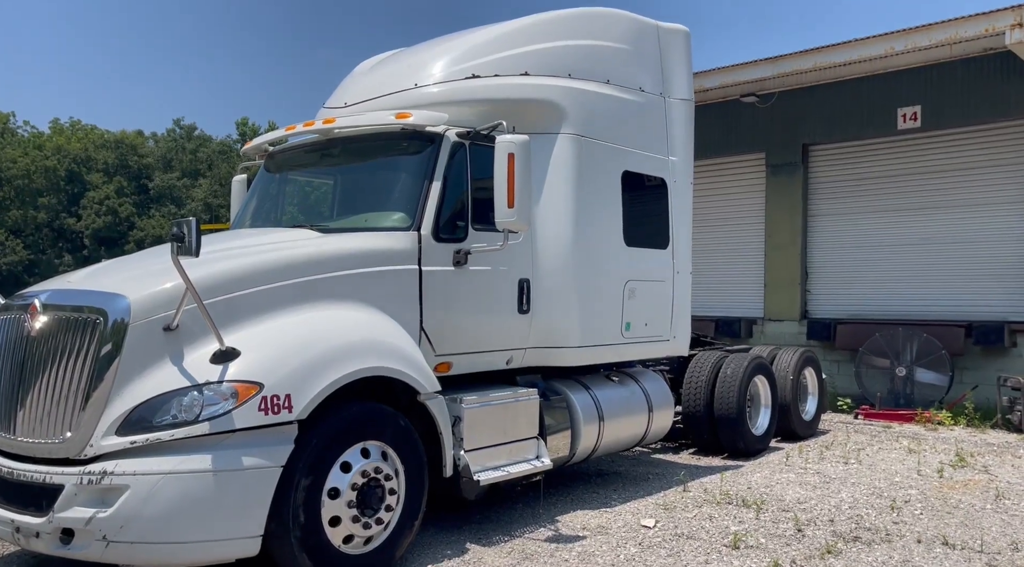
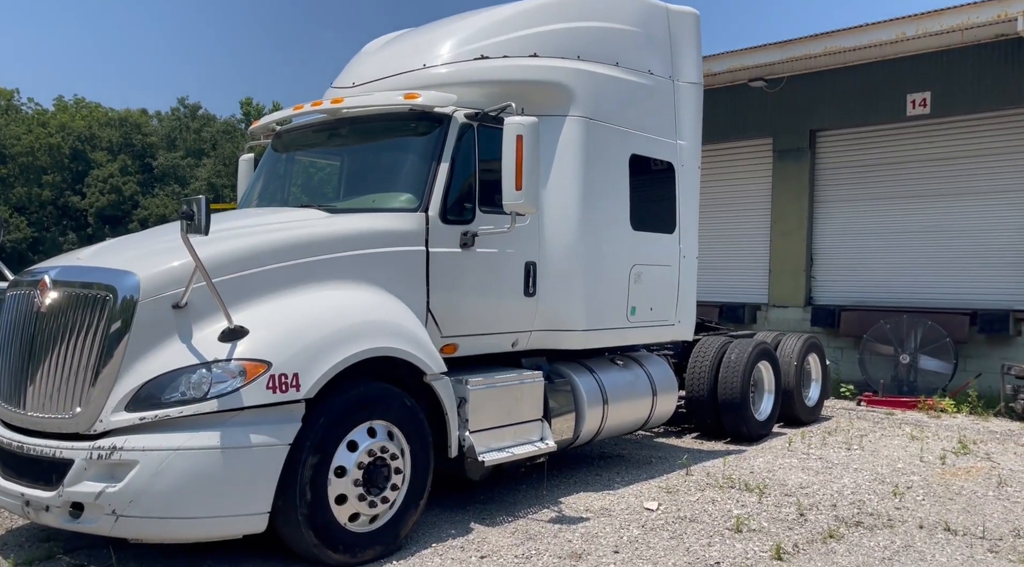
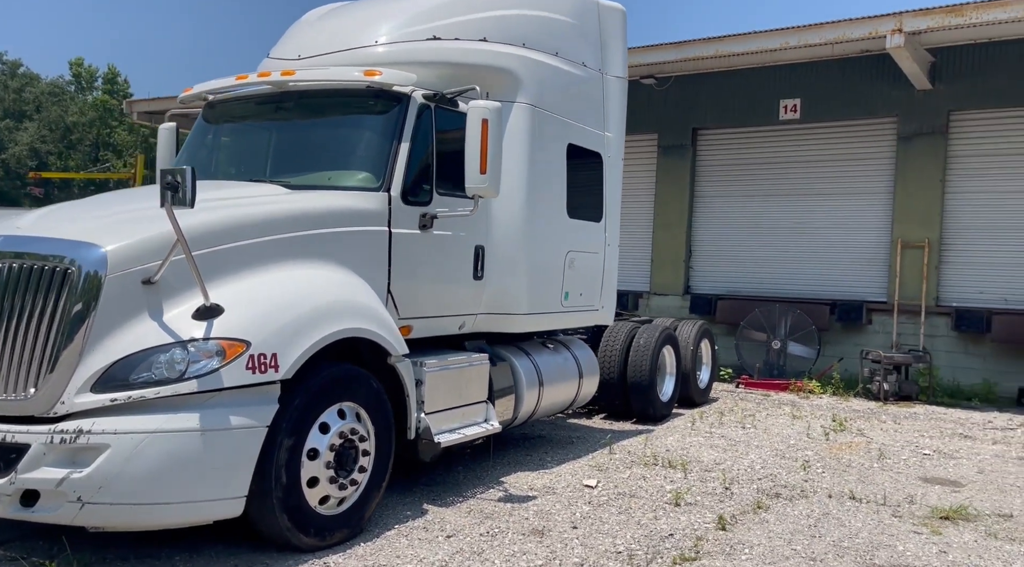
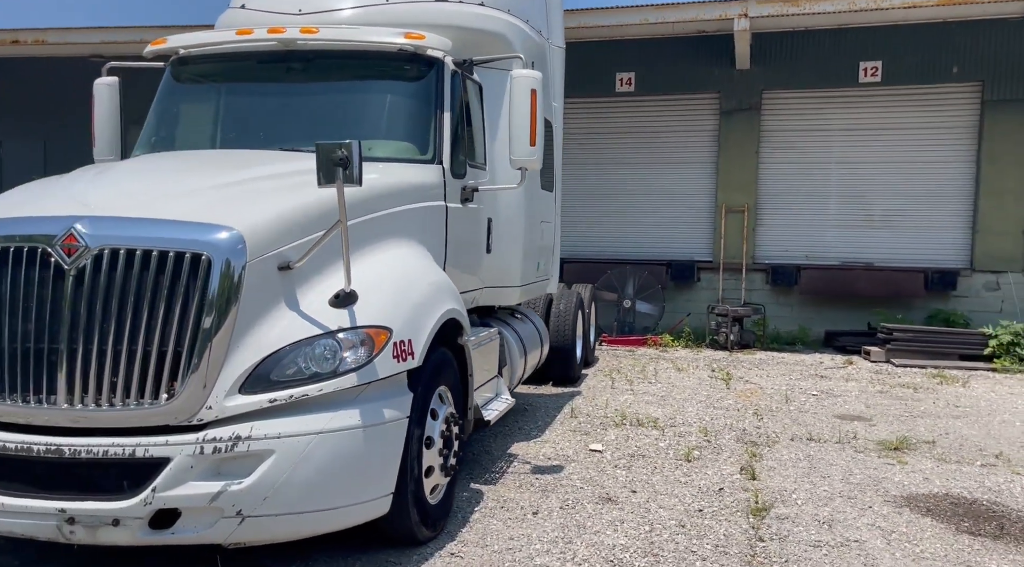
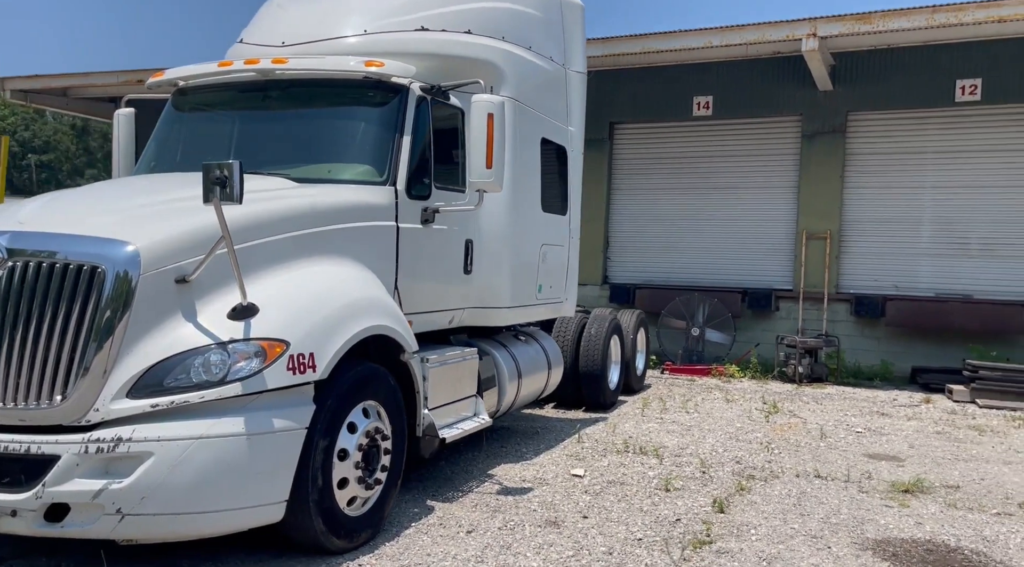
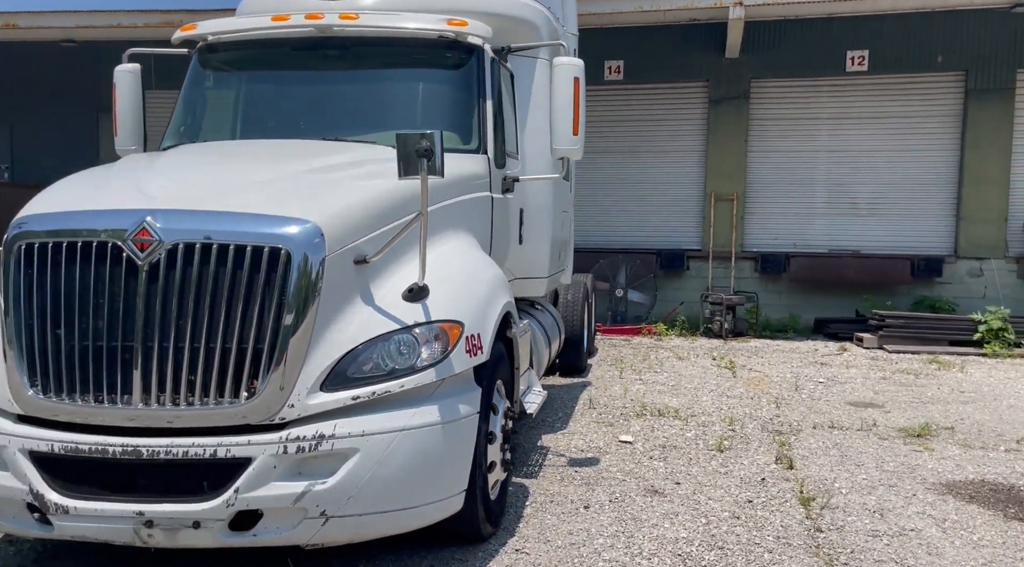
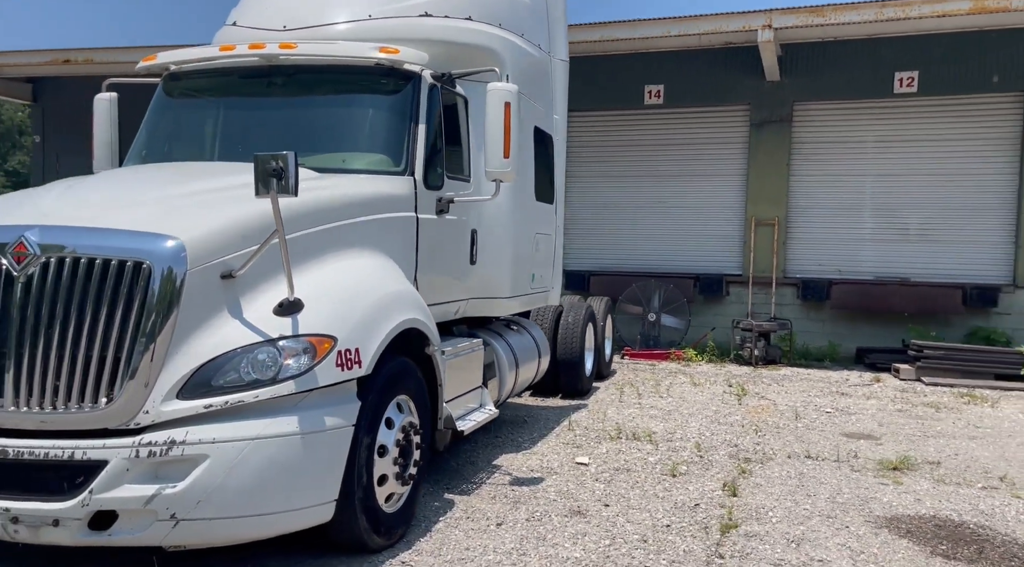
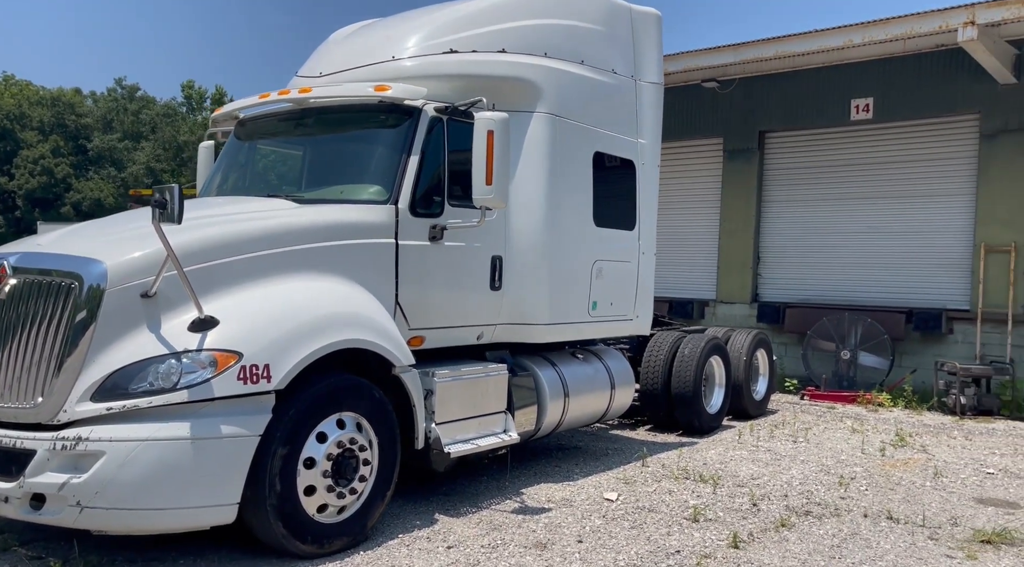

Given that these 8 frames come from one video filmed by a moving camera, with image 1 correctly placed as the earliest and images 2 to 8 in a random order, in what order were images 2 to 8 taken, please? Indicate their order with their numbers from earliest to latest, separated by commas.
2, 8, 3, 5, 7, 4, 6
